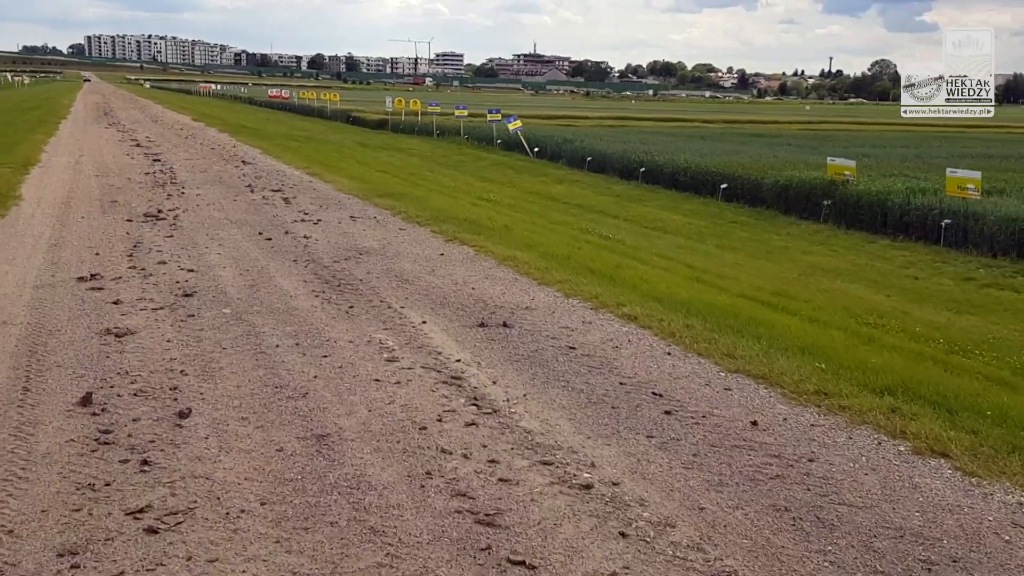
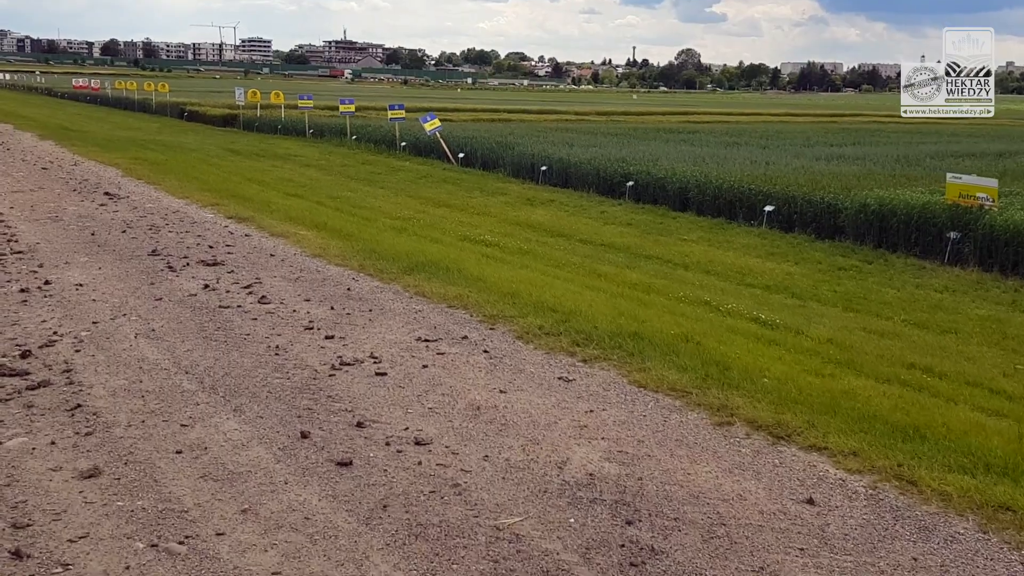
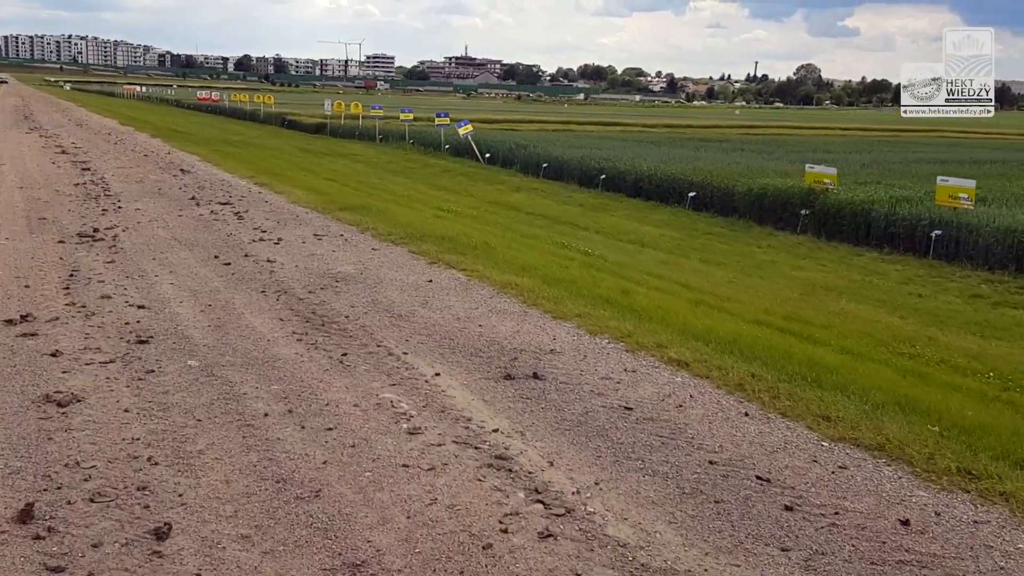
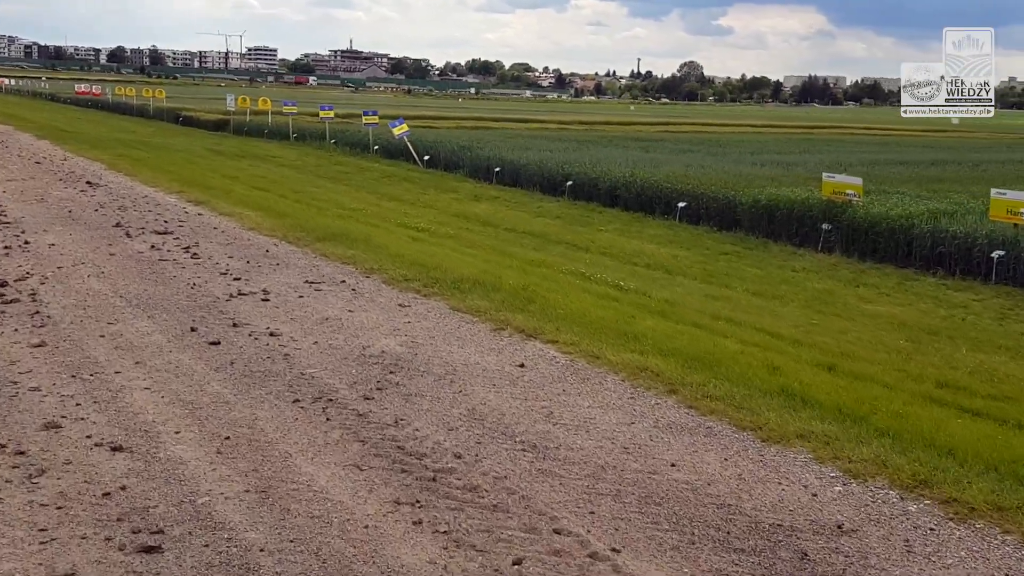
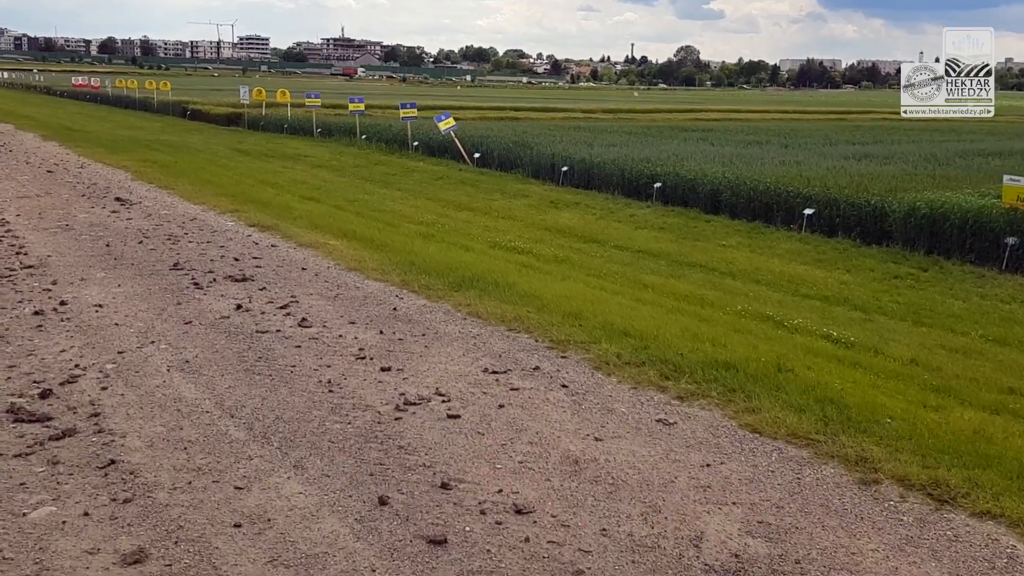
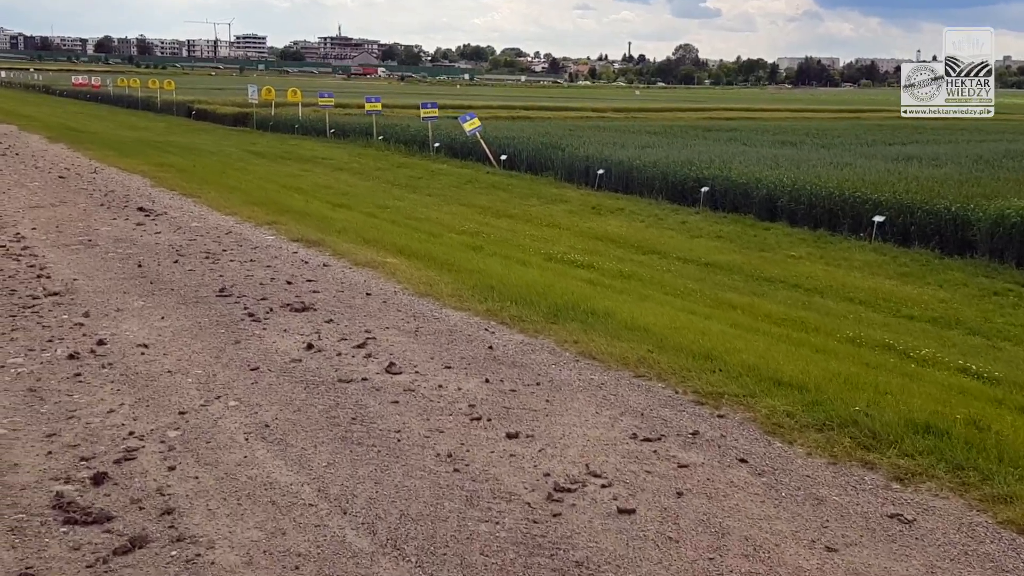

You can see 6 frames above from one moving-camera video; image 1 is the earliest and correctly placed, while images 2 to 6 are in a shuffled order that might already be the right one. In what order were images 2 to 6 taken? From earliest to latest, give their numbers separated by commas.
3, 4, 2, 5, 6
